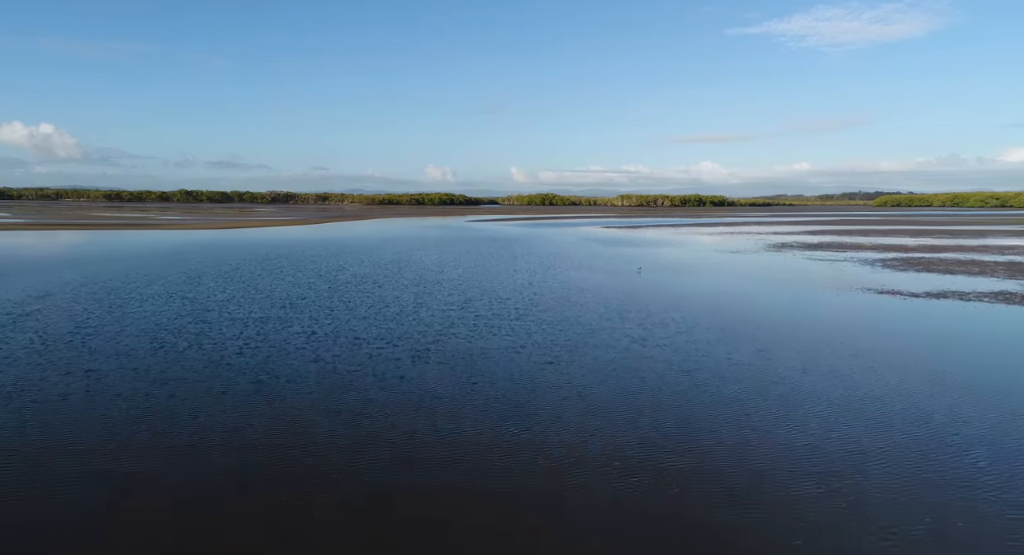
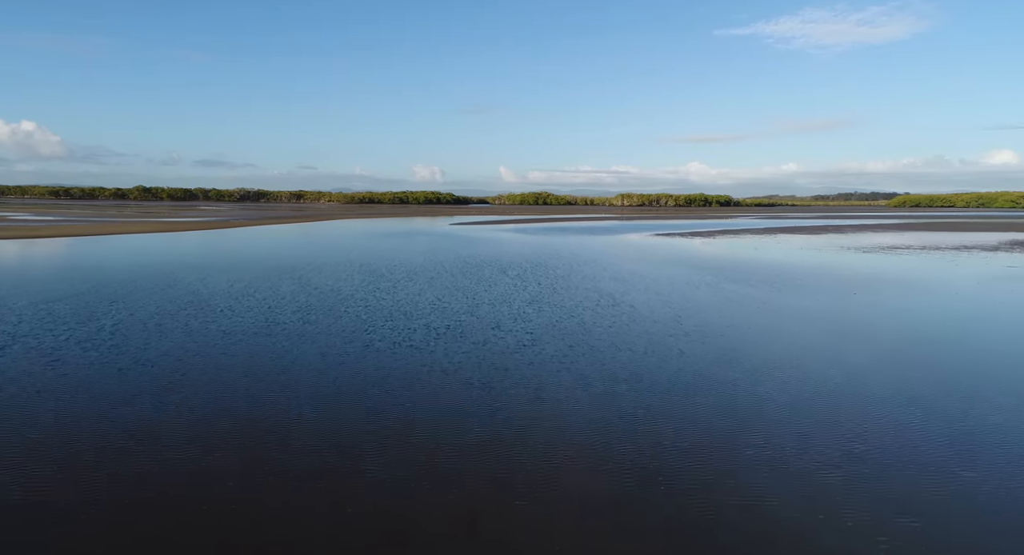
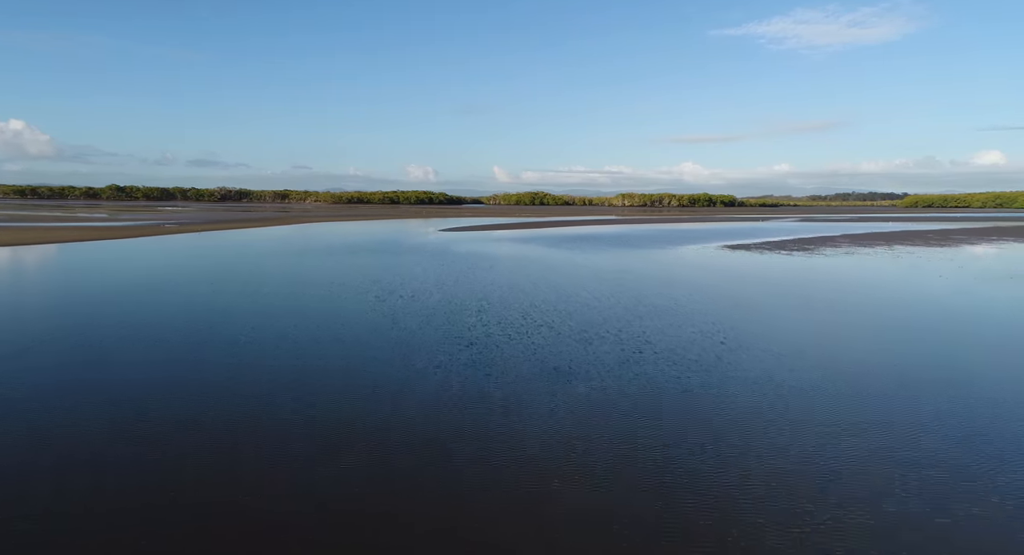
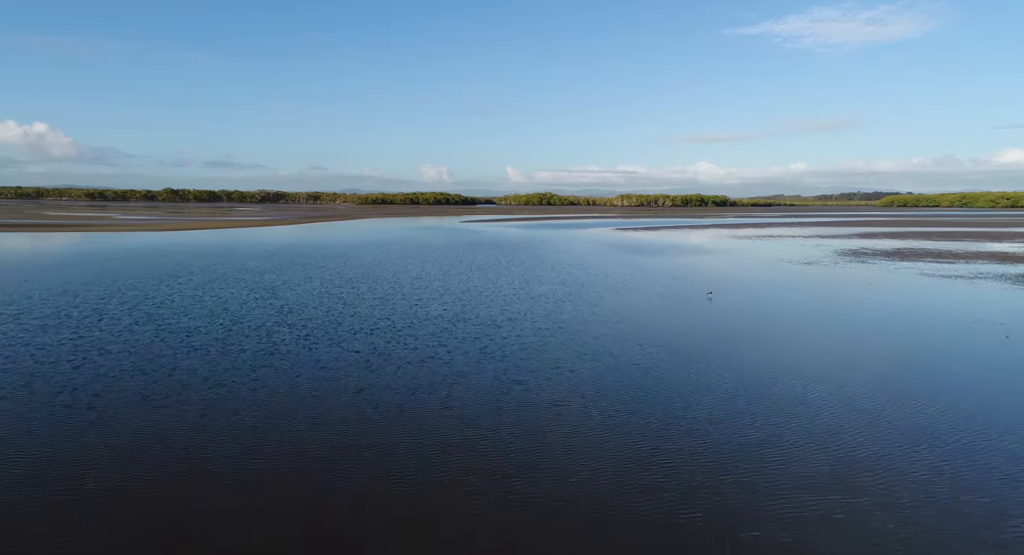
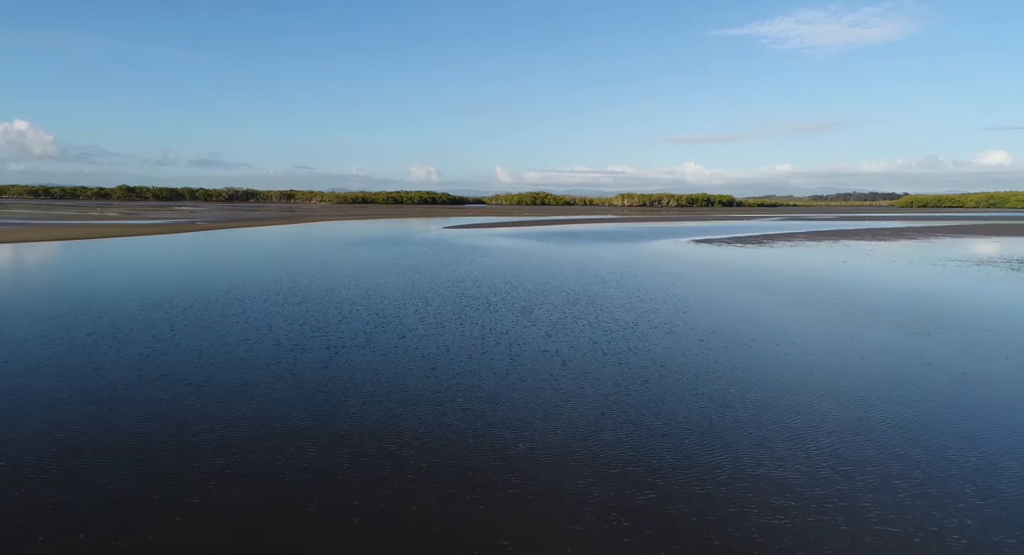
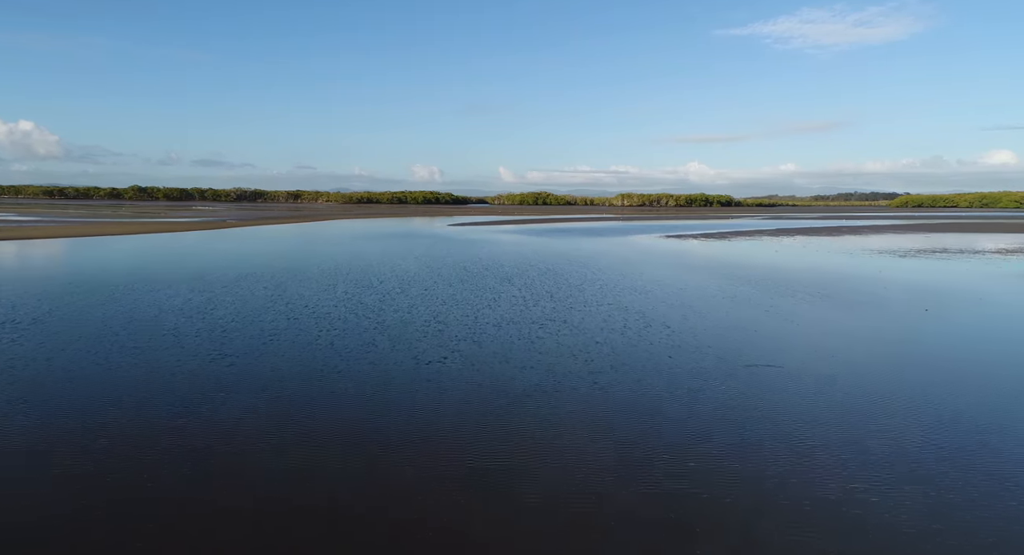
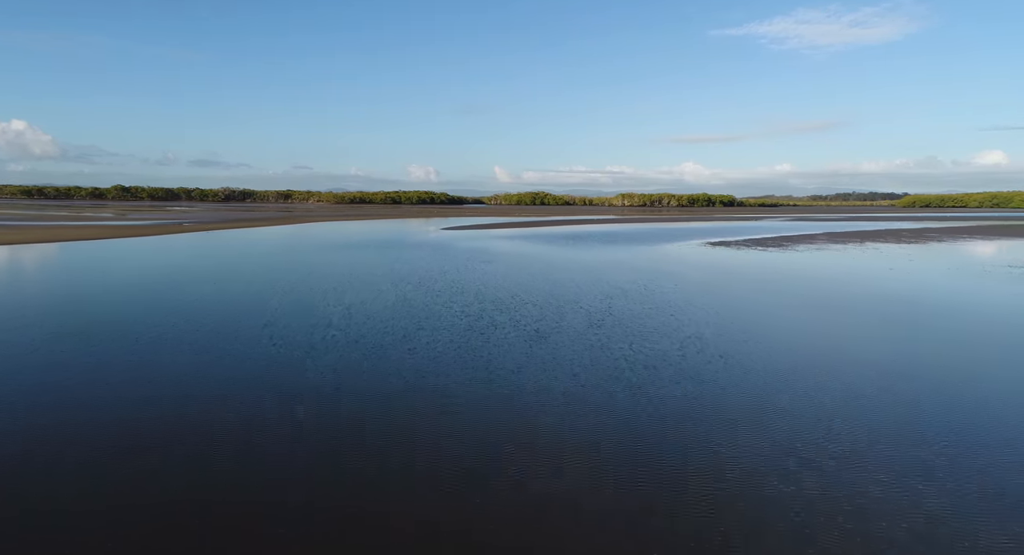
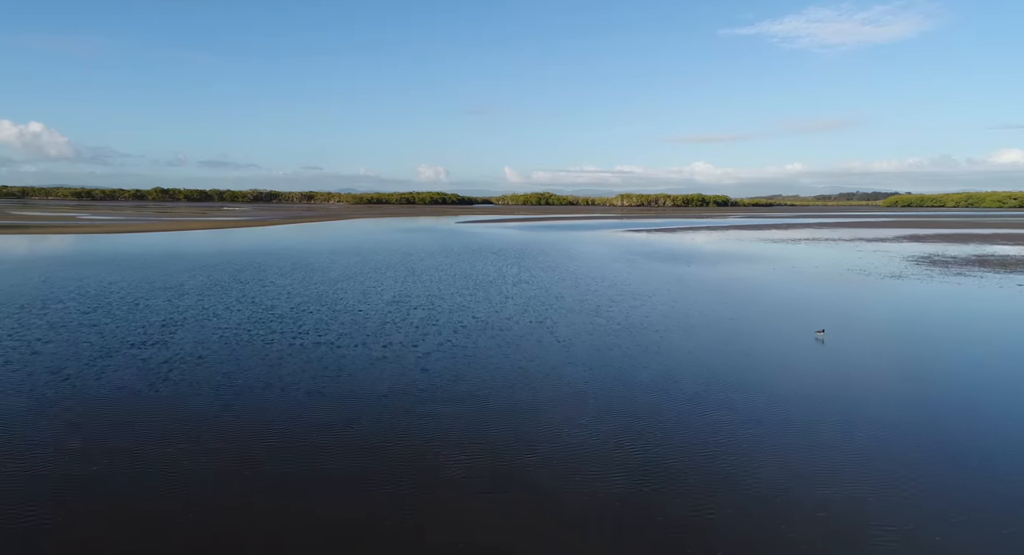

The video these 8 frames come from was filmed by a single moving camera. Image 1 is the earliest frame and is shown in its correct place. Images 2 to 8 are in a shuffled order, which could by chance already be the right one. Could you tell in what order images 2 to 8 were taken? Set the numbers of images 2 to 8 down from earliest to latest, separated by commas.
4, 8, 2, 6, 5, 7, 3
